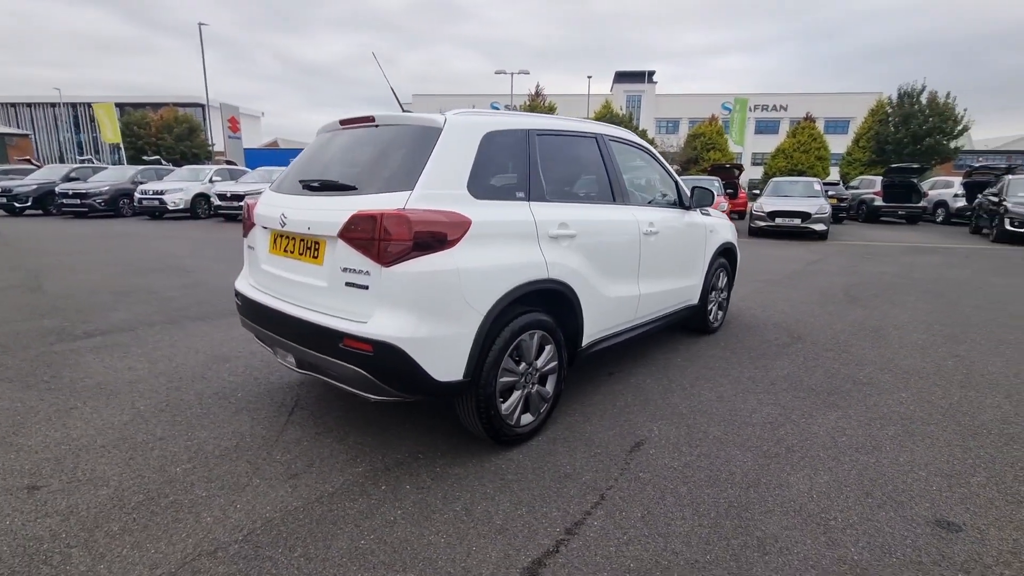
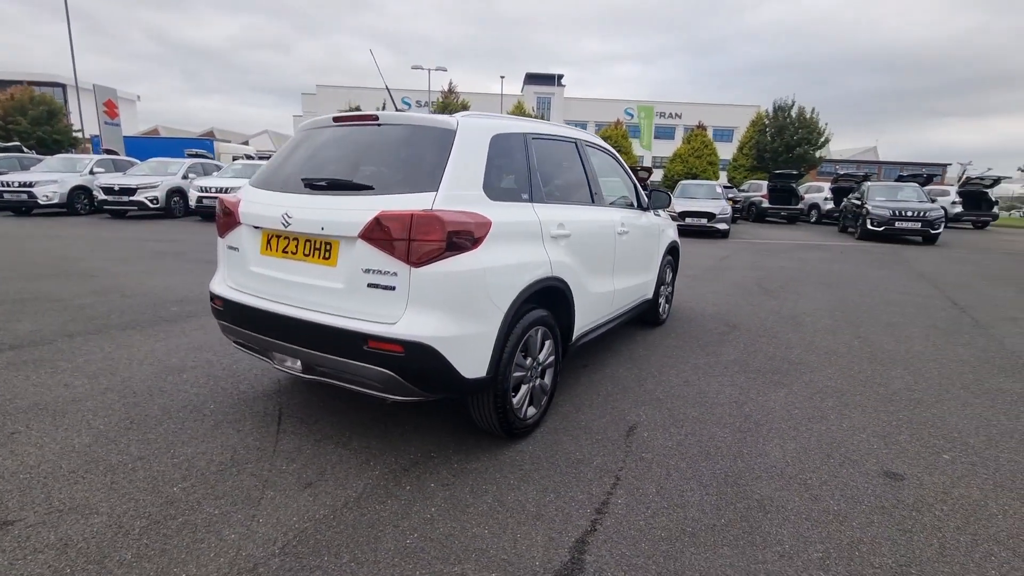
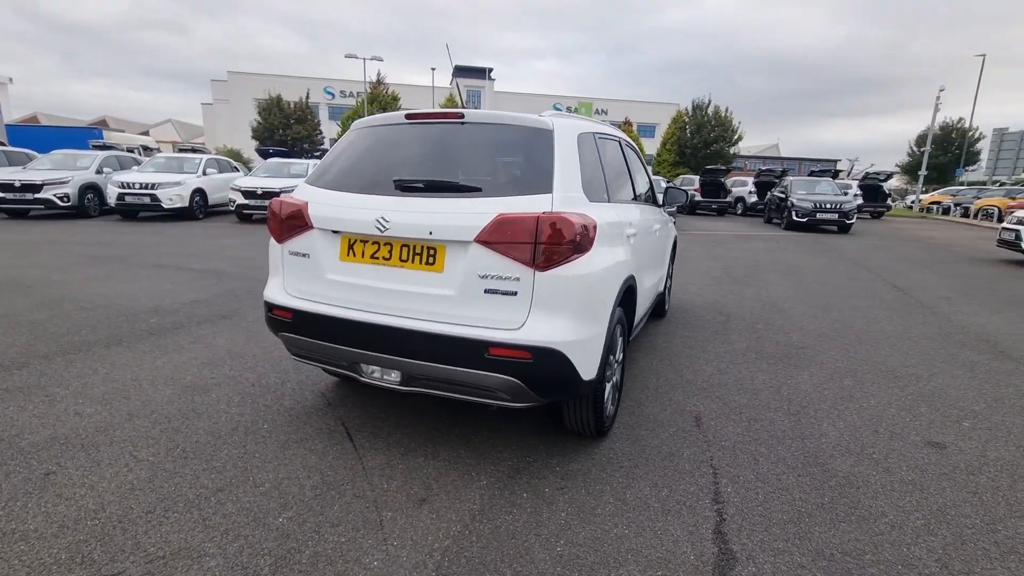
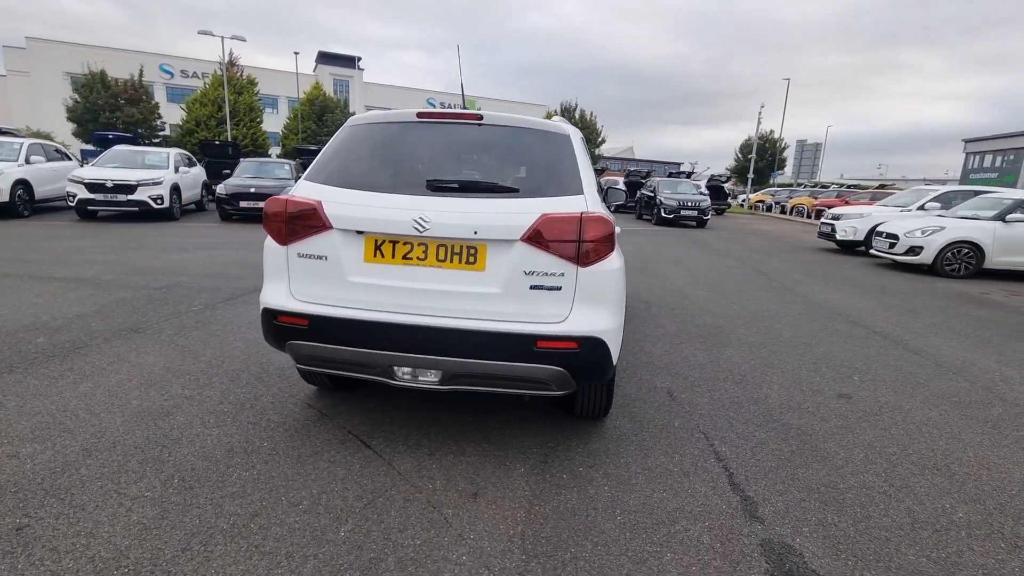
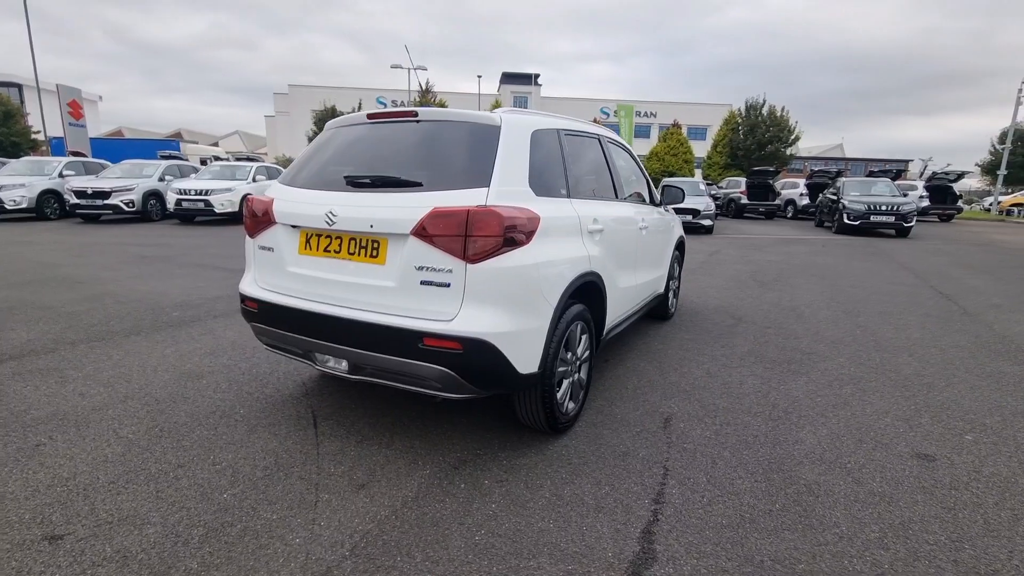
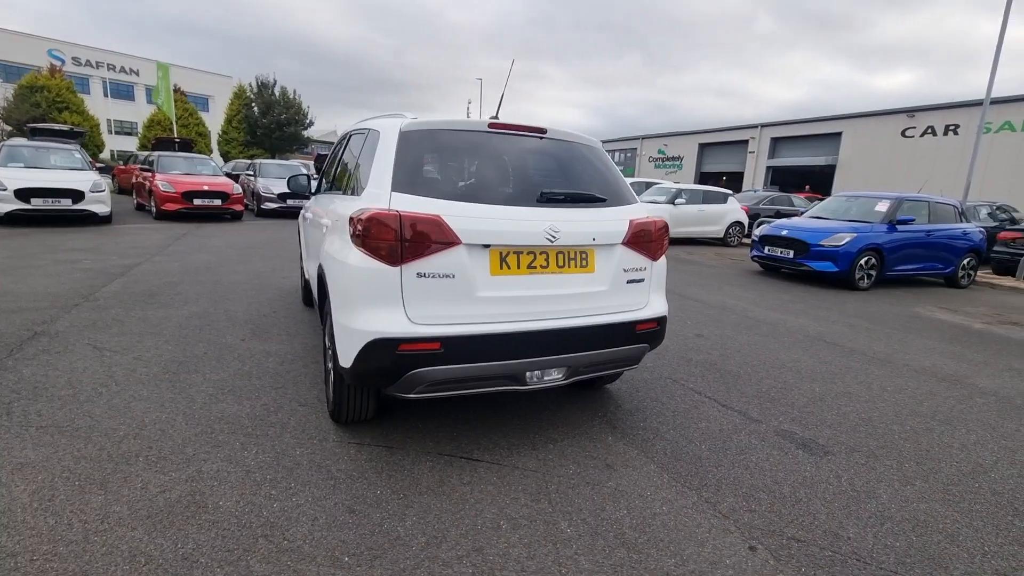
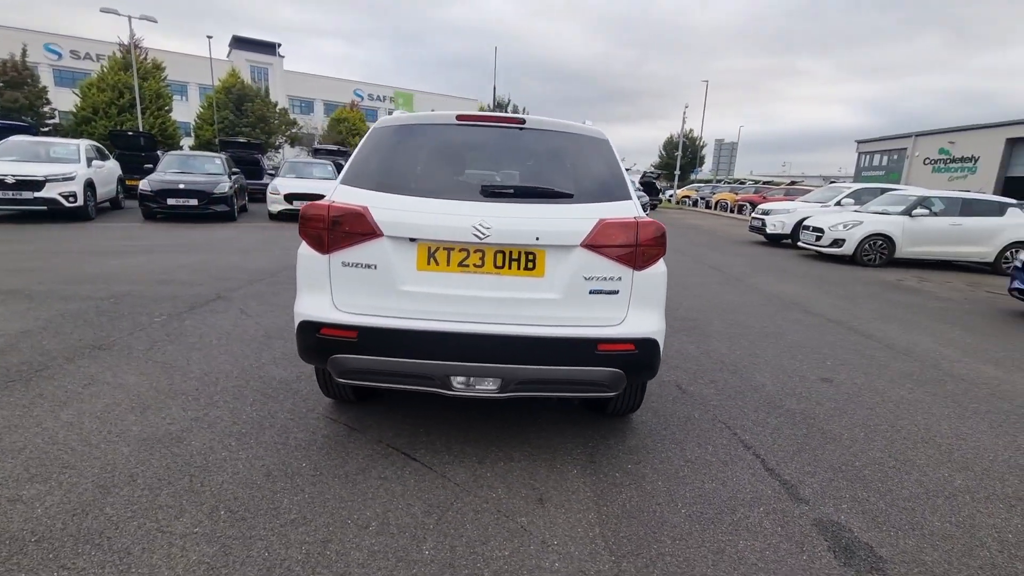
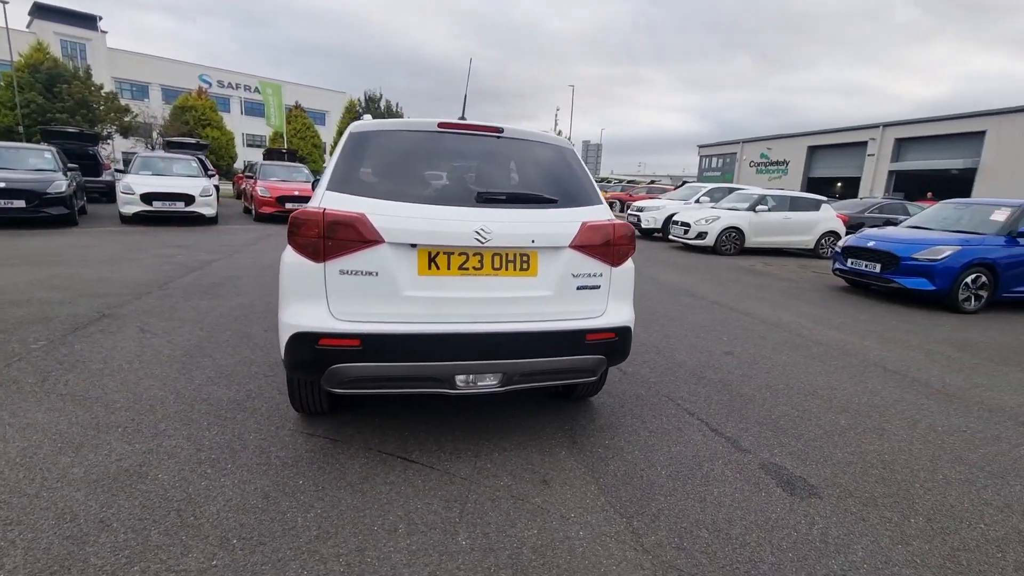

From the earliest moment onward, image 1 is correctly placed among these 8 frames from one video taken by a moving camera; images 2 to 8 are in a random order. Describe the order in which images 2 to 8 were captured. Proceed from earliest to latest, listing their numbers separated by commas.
2, 5, 3, 4, 7, 8, 6
